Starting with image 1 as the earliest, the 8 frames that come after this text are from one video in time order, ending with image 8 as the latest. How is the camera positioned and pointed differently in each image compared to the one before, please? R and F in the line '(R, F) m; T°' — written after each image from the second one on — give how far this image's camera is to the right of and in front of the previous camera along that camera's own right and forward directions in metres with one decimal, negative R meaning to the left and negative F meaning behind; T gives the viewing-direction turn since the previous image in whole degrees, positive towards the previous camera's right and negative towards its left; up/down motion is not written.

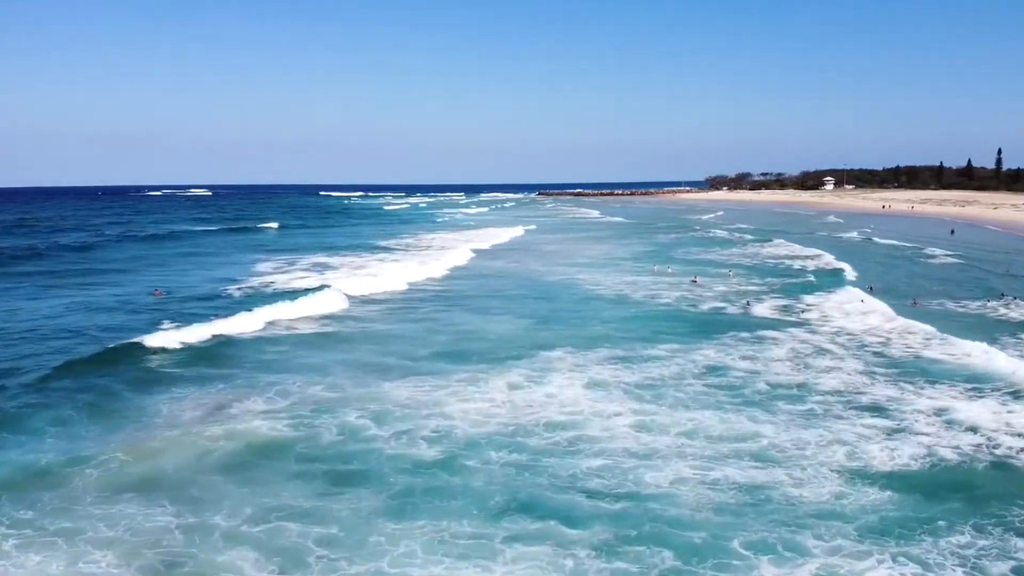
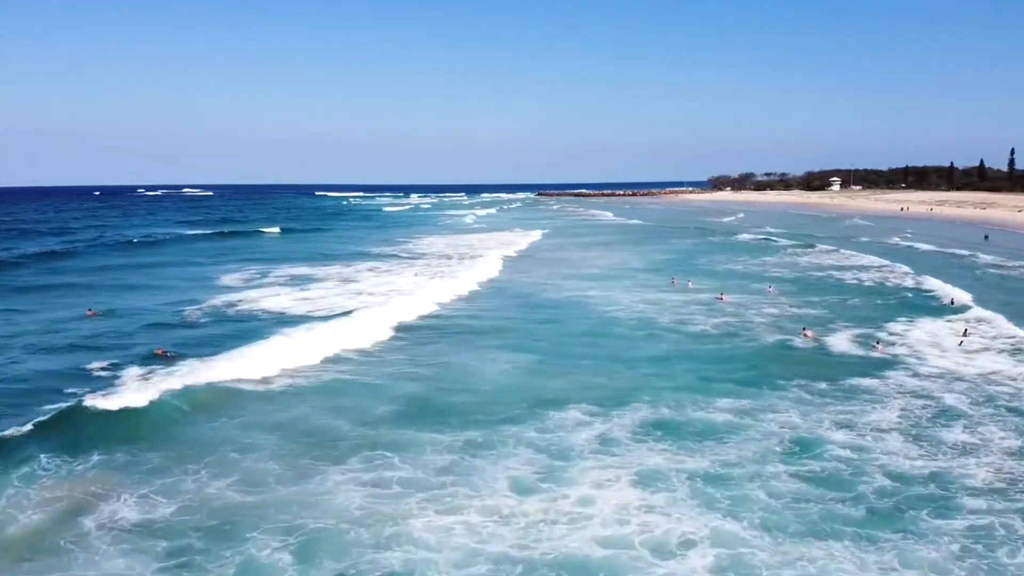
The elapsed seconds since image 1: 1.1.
(0.0, +4.7) m; 0°
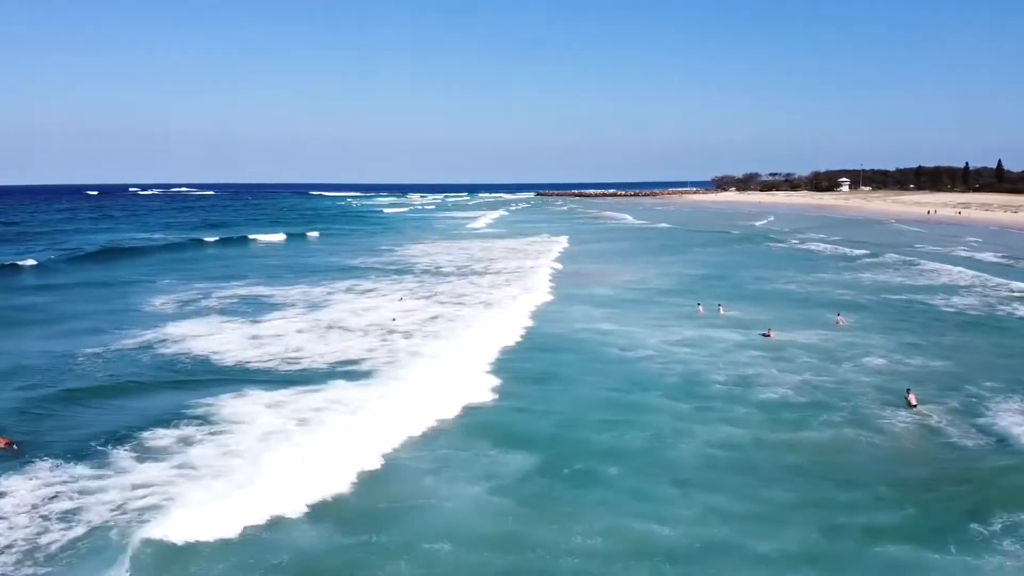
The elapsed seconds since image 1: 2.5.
(+0.1, +5.9) m; 0°
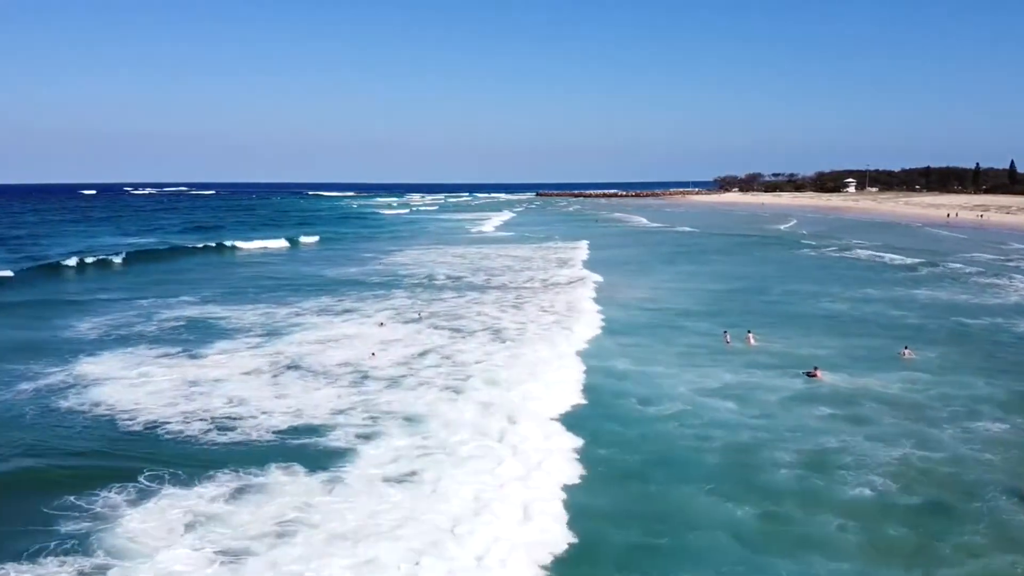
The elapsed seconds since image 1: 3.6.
(+0.1, +3.8) m; 0°
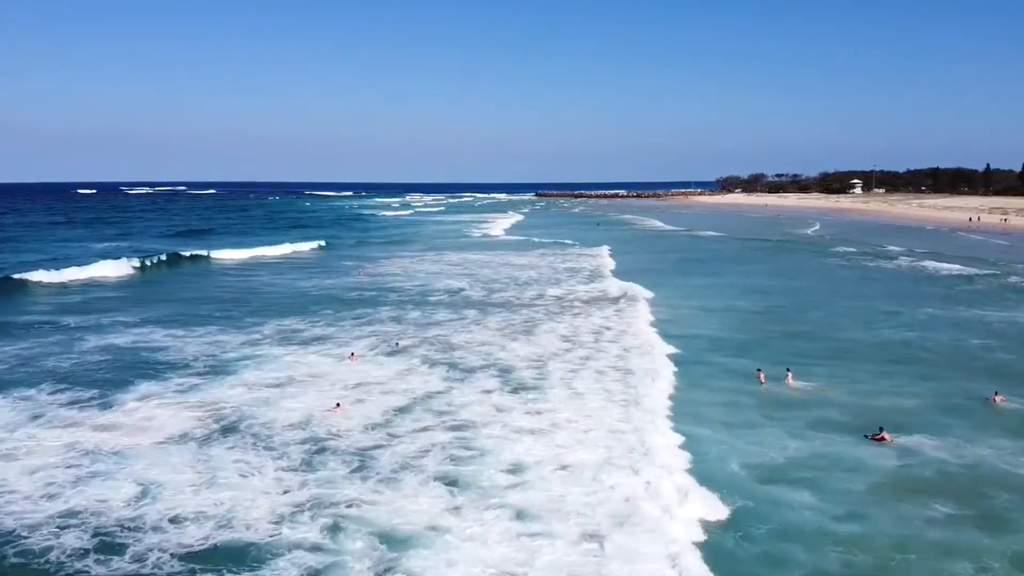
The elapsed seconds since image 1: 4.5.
(-0.1, +3.7) m; 0°
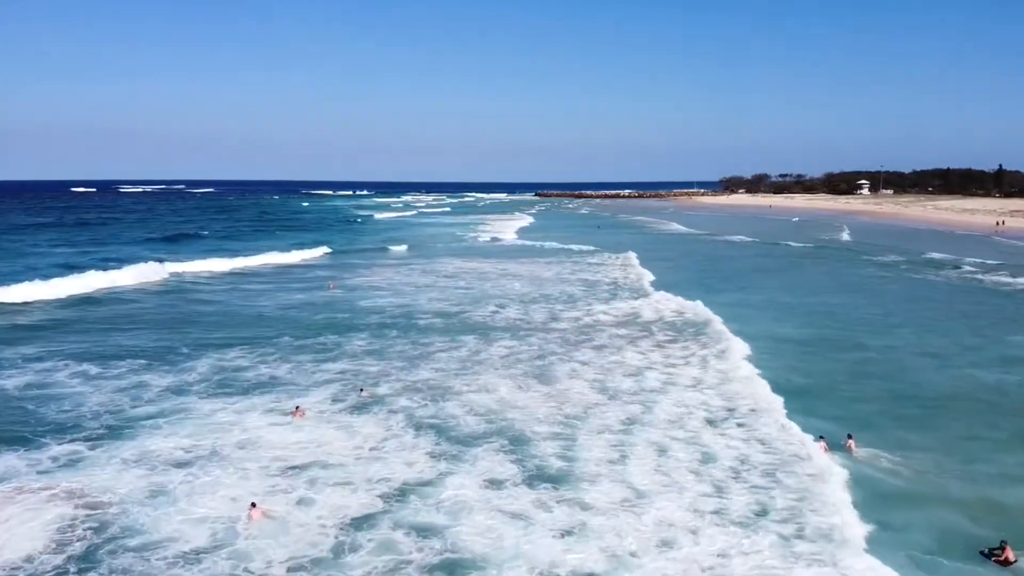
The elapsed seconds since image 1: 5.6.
(-0.1, +4.0) m; 0°
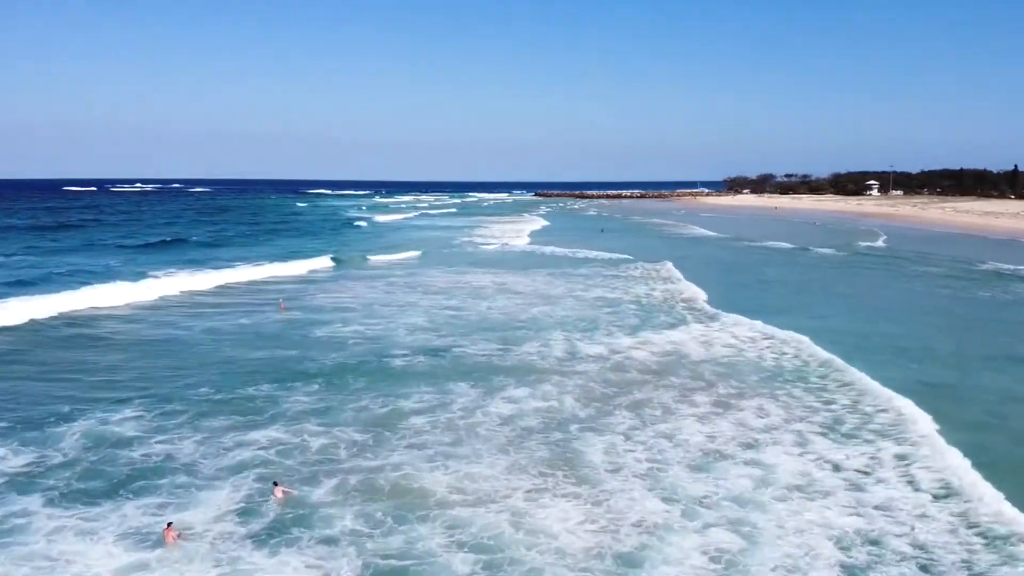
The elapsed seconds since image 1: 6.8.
(-0.1, +4.2) m; 0°
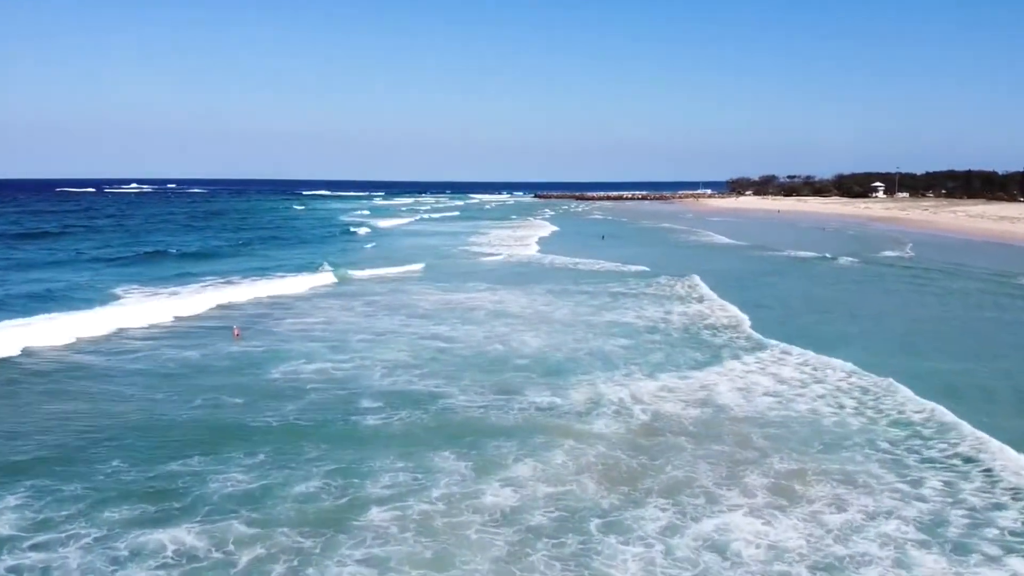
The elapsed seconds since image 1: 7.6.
(0.0, +2.5) m; 0°
